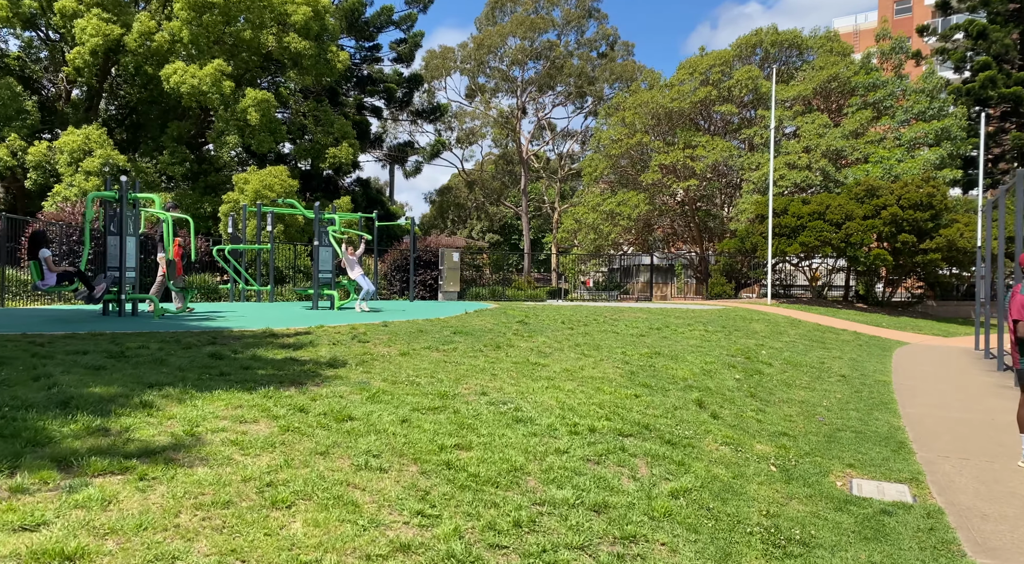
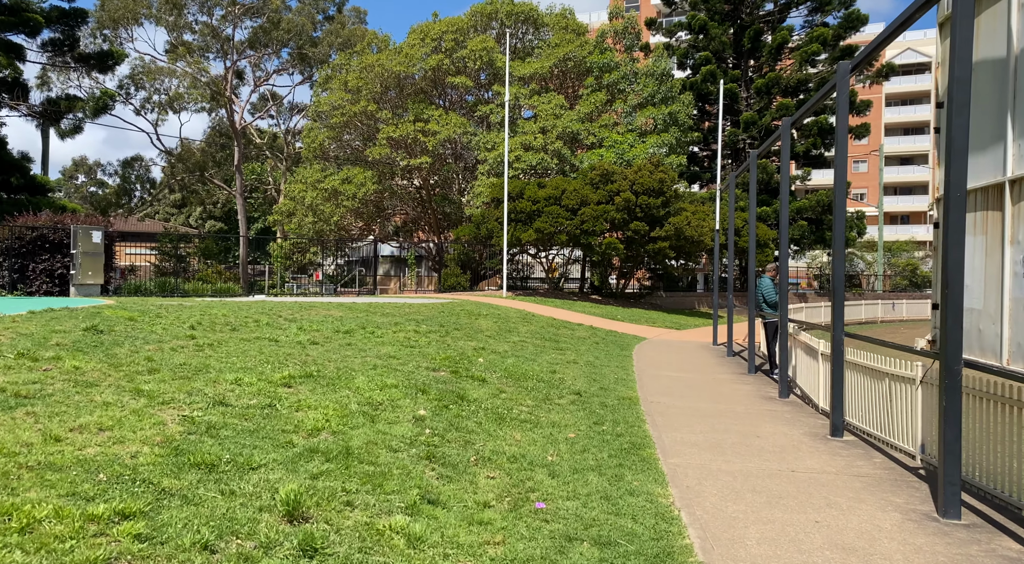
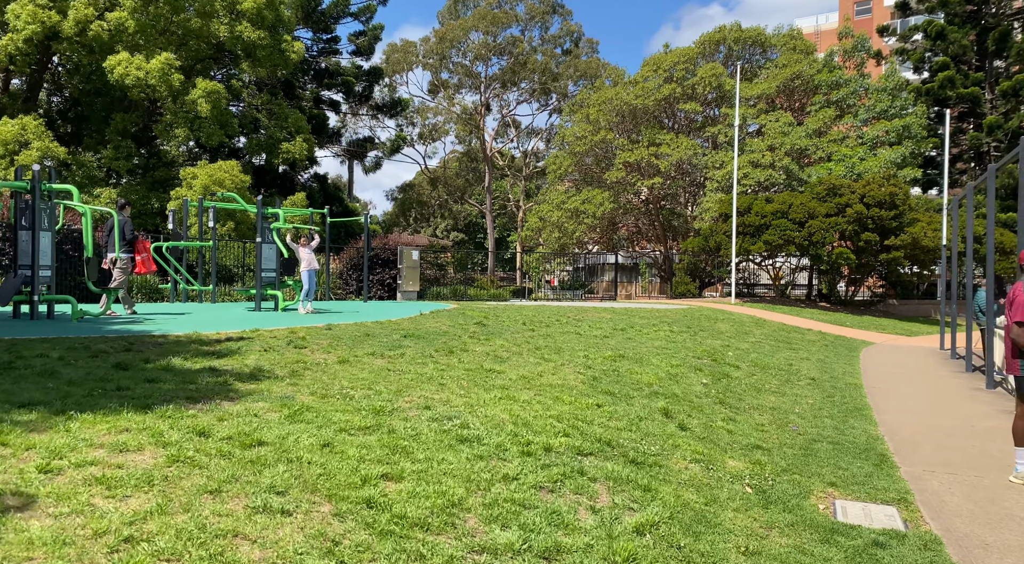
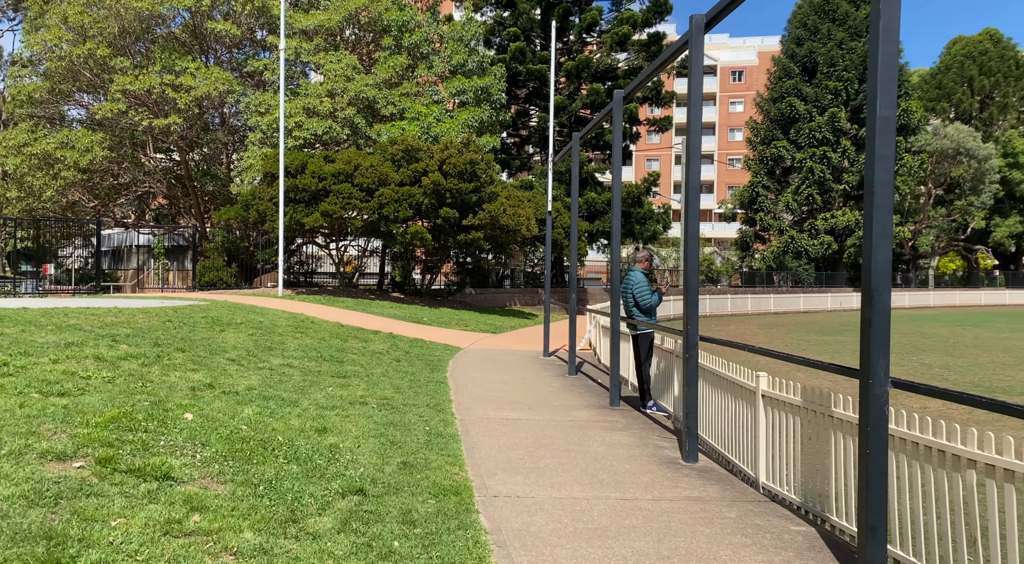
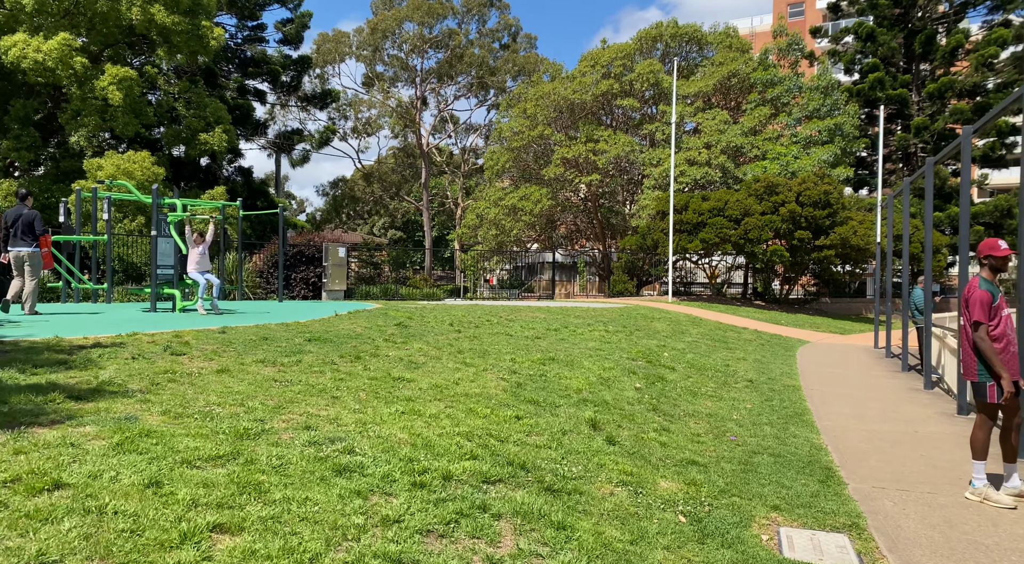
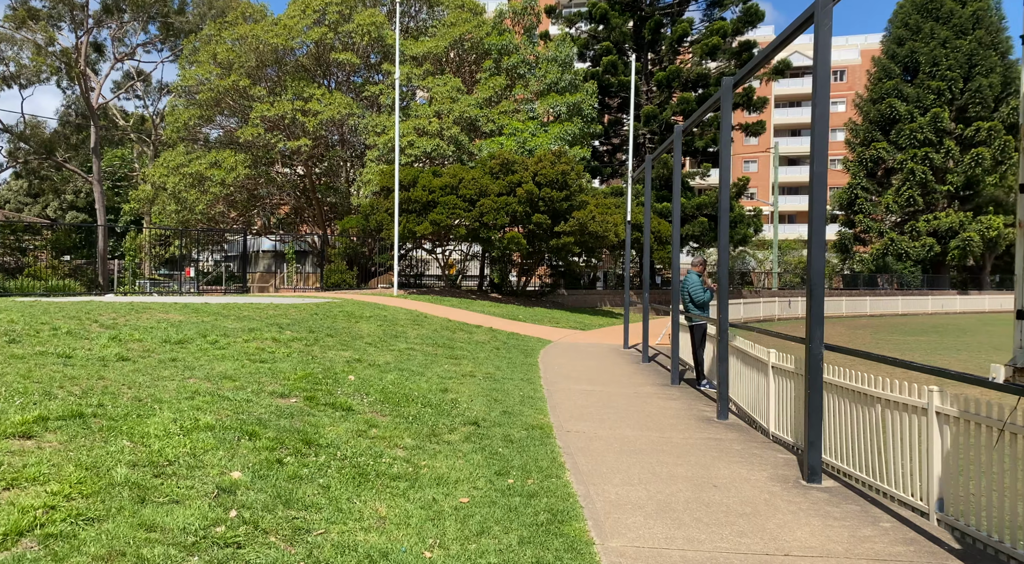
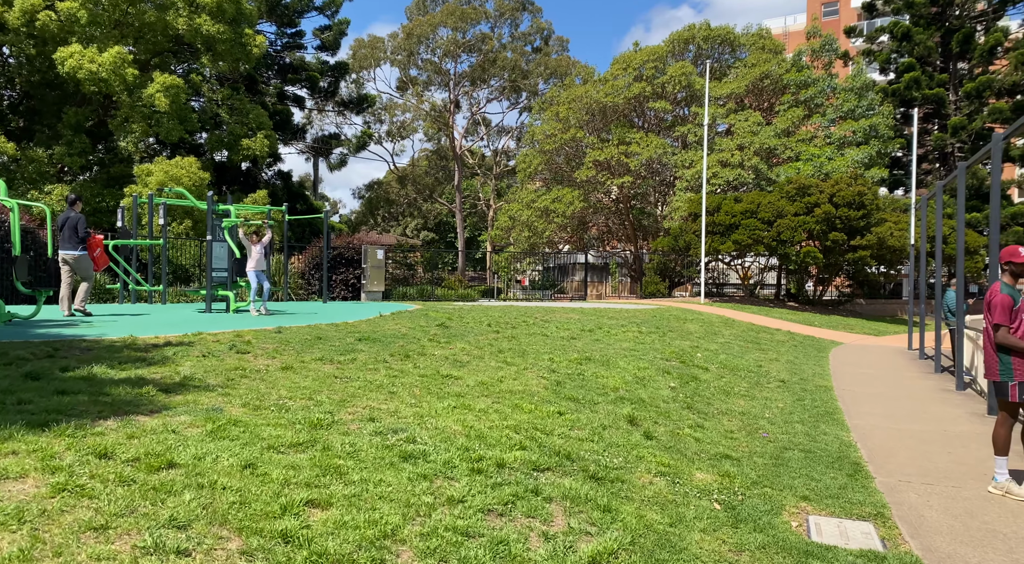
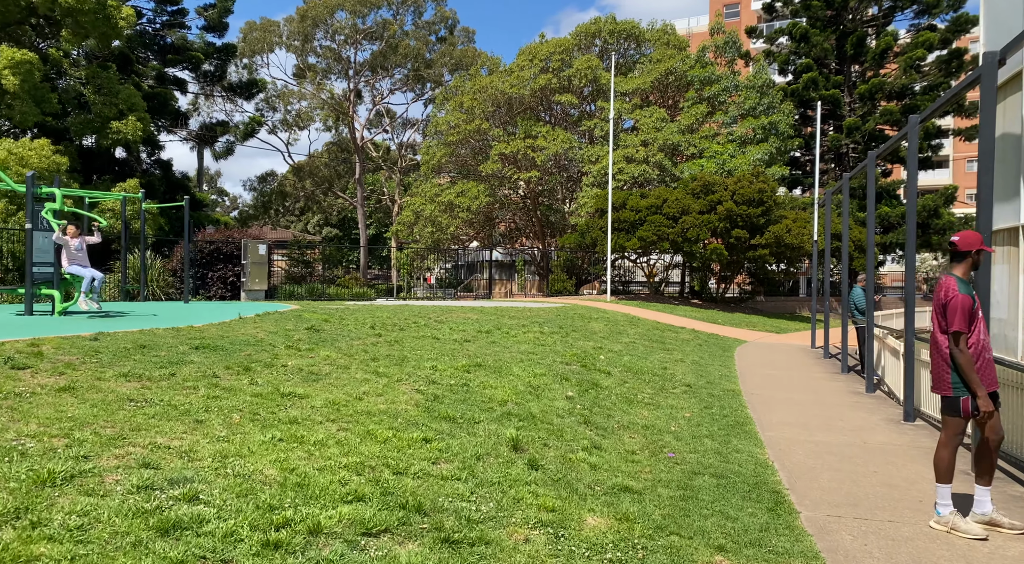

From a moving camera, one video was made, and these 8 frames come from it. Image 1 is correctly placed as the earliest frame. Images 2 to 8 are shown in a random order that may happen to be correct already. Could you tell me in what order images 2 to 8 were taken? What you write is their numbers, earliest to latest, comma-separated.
3, 7, 5, 8, 2, 6, 4
